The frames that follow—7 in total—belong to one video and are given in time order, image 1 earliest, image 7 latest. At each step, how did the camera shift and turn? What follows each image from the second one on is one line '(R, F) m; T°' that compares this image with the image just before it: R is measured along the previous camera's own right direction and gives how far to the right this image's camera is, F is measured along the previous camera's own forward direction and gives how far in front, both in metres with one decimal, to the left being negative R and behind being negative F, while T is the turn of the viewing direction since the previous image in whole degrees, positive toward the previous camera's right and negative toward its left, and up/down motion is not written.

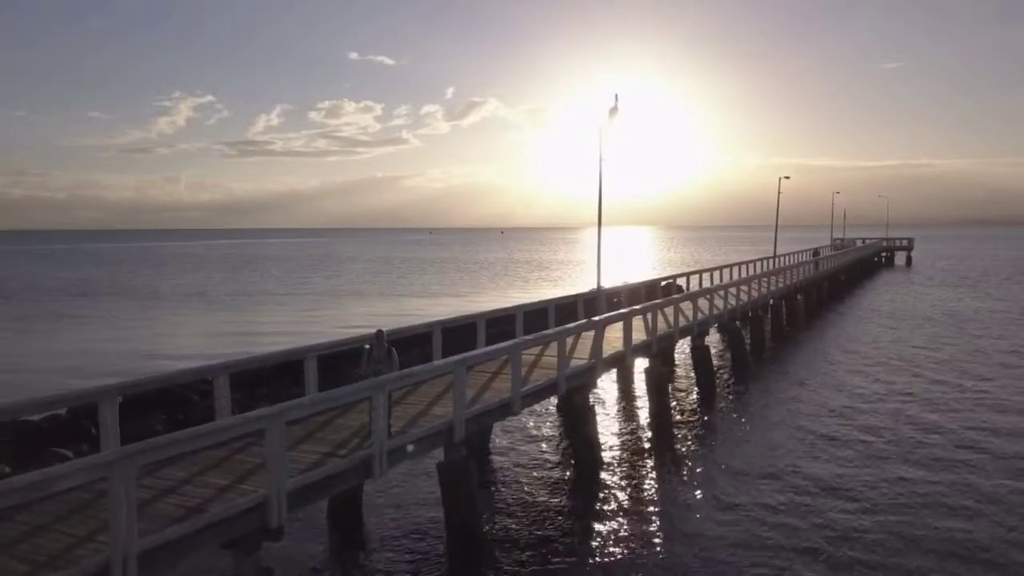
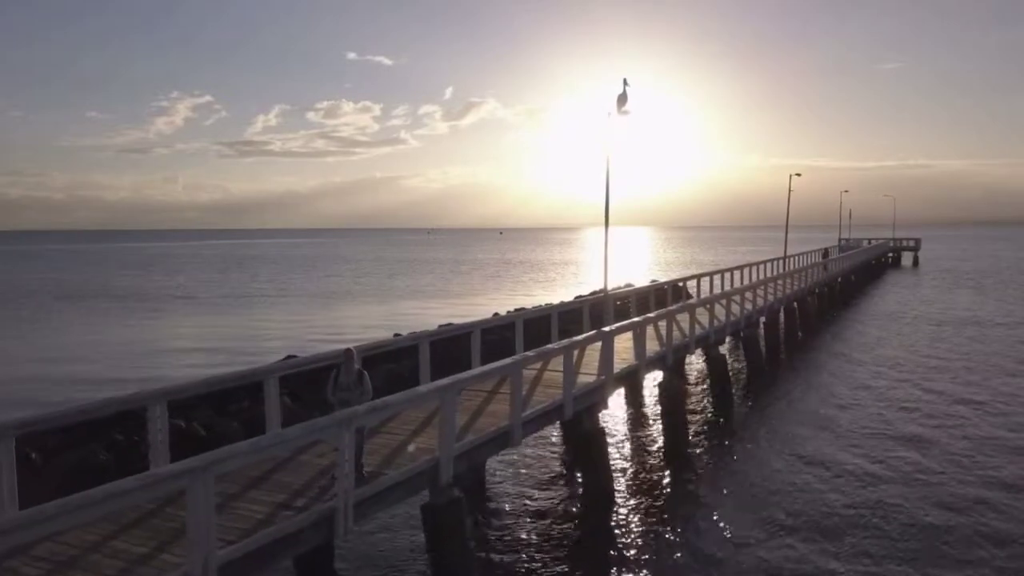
(-0.6, +0.2) m; 0°
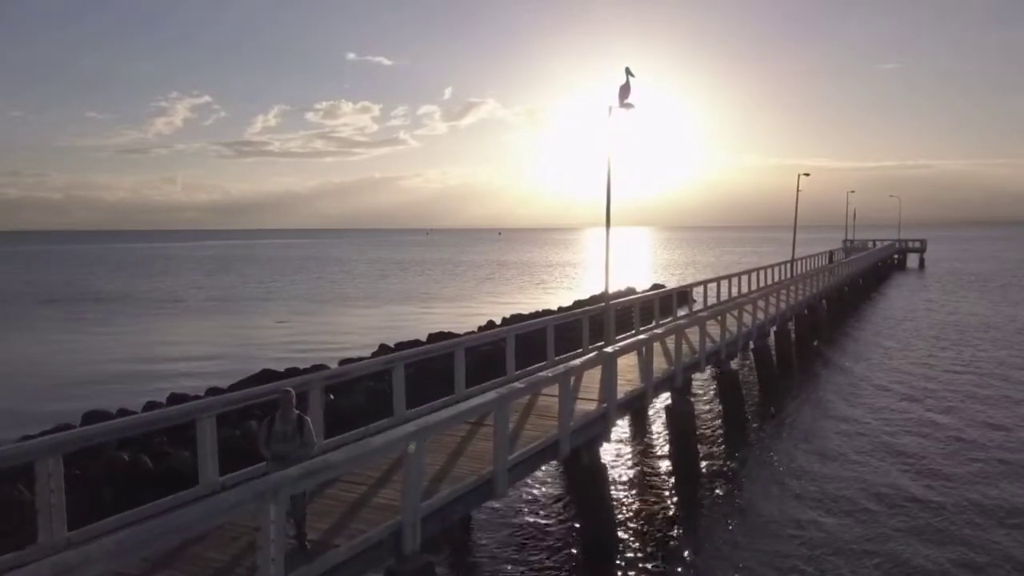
(+0.1, +1.3) m; 0°
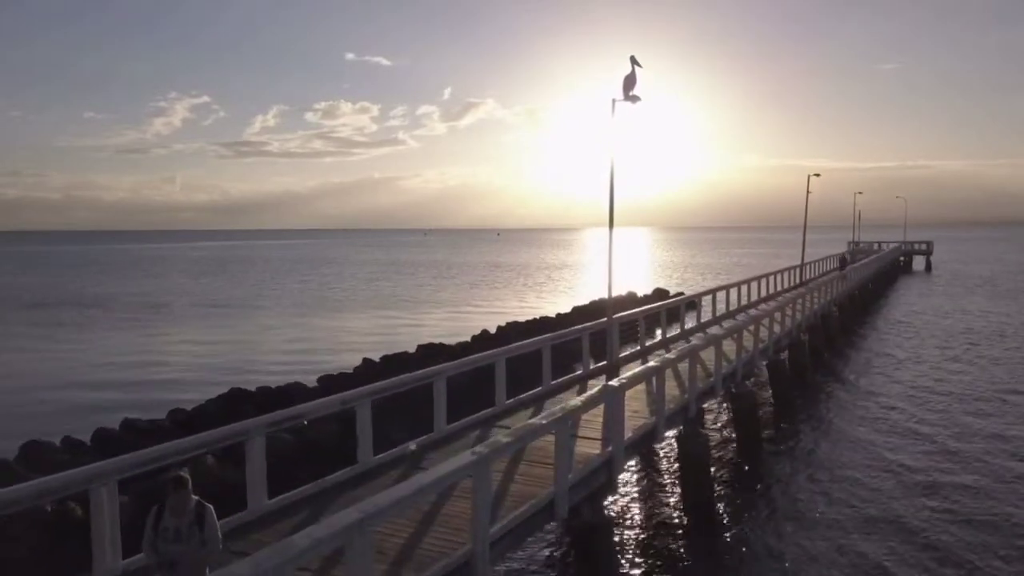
(+0.1, +1.4) m; 0°
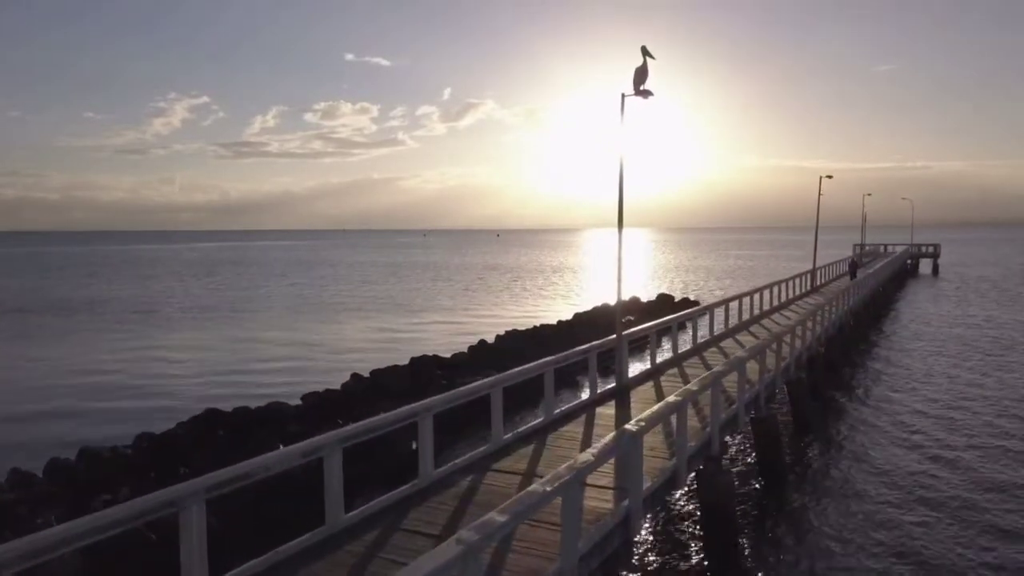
(0.0, +1.2) m; 0°
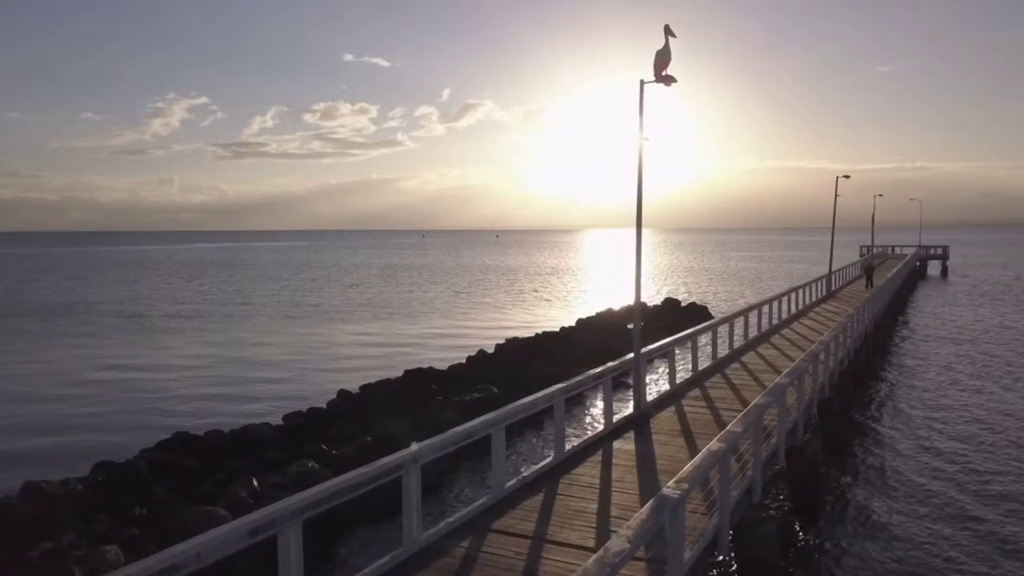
(-0.1, +1.4) m; 0°
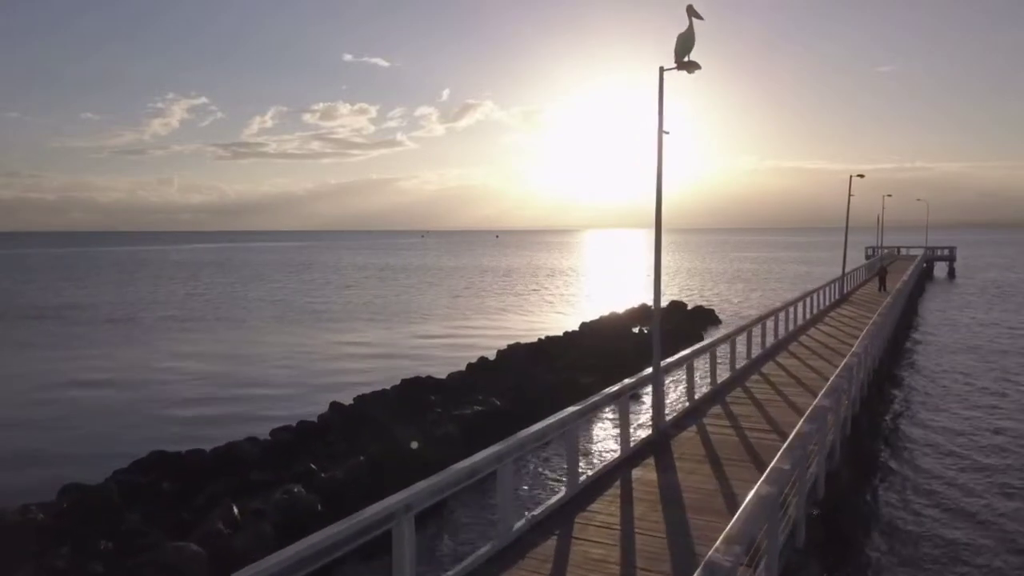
(-0.1, +0.9) m; 0°
